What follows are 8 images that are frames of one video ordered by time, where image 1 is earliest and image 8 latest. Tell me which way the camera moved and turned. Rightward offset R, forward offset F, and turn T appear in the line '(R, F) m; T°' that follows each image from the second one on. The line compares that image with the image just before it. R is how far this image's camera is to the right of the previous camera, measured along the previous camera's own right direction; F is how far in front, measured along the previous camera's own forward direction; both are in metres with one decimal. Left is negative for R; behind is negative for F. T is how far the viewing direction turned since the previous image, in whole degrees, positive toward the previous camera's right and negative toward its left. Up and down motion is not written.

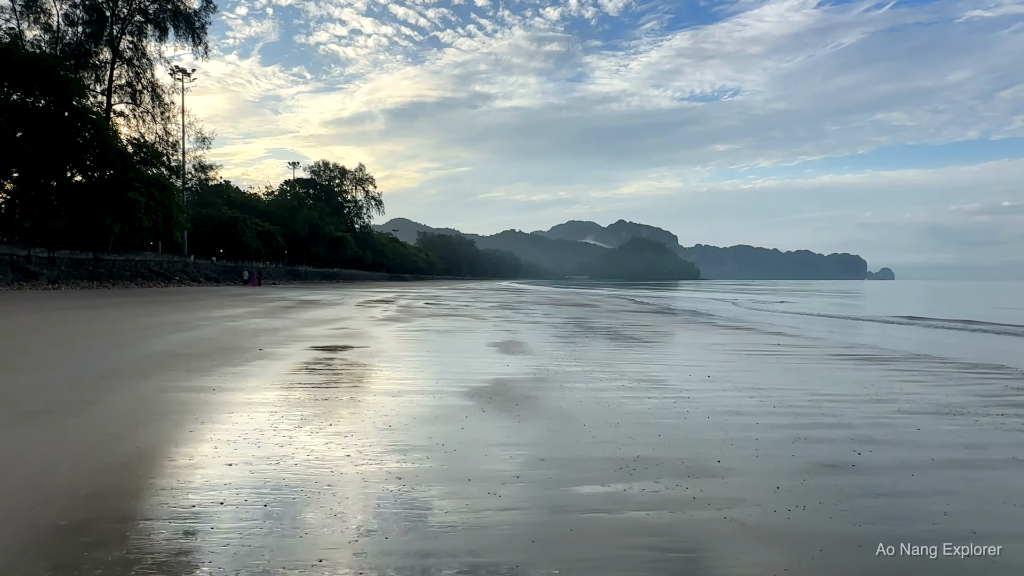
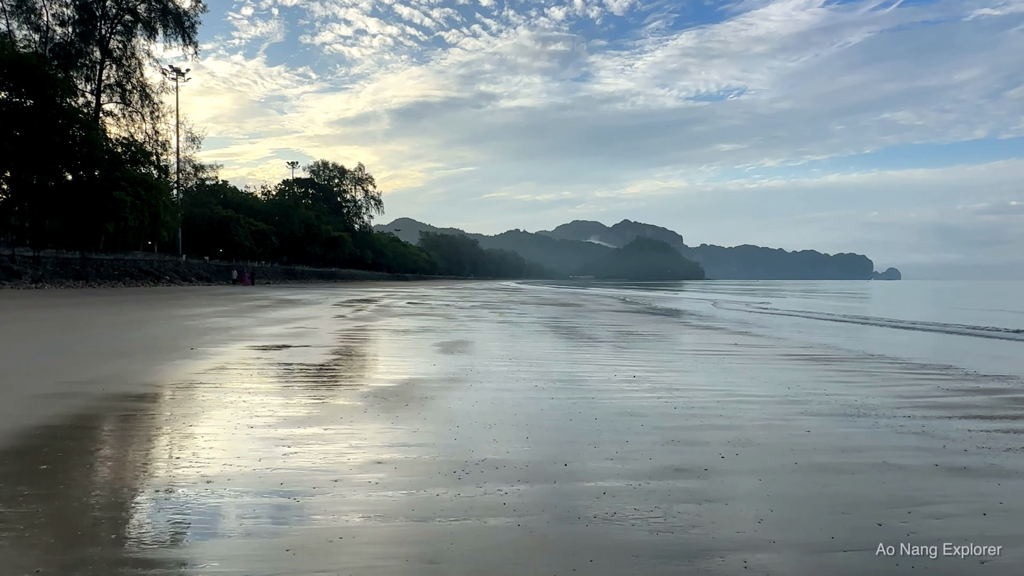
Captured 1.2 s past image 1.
(+1.3, +0.2) m; 0°
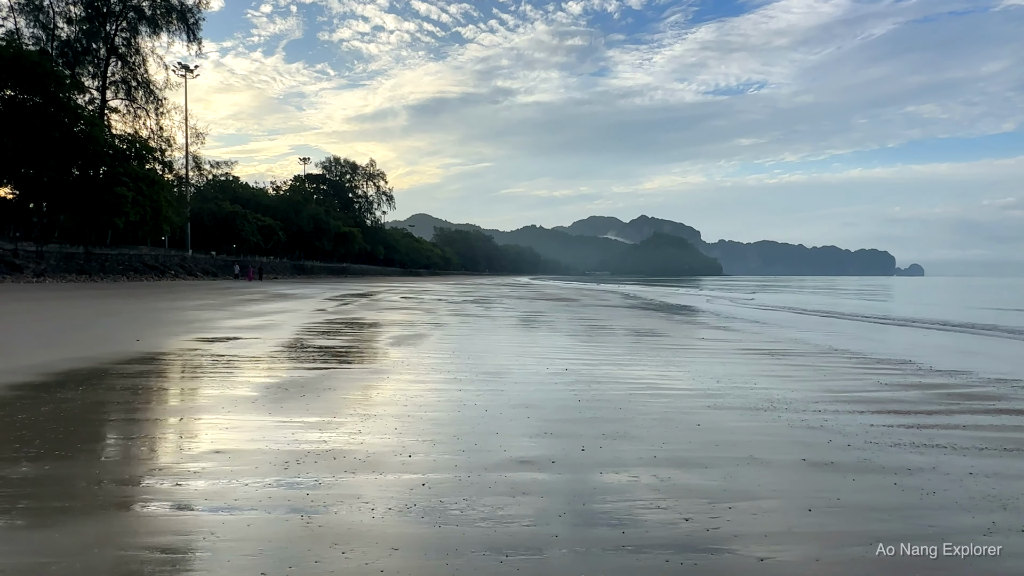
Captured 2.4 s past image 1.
(+1.3, +0.2) m; -1°
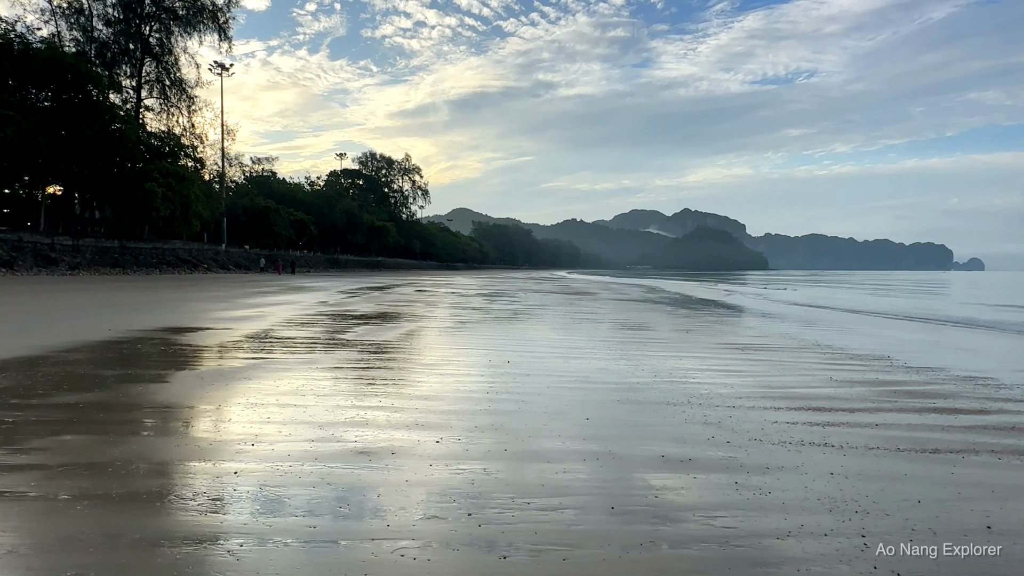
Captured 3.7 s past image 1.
(+1.4, +0.2) m; -3°
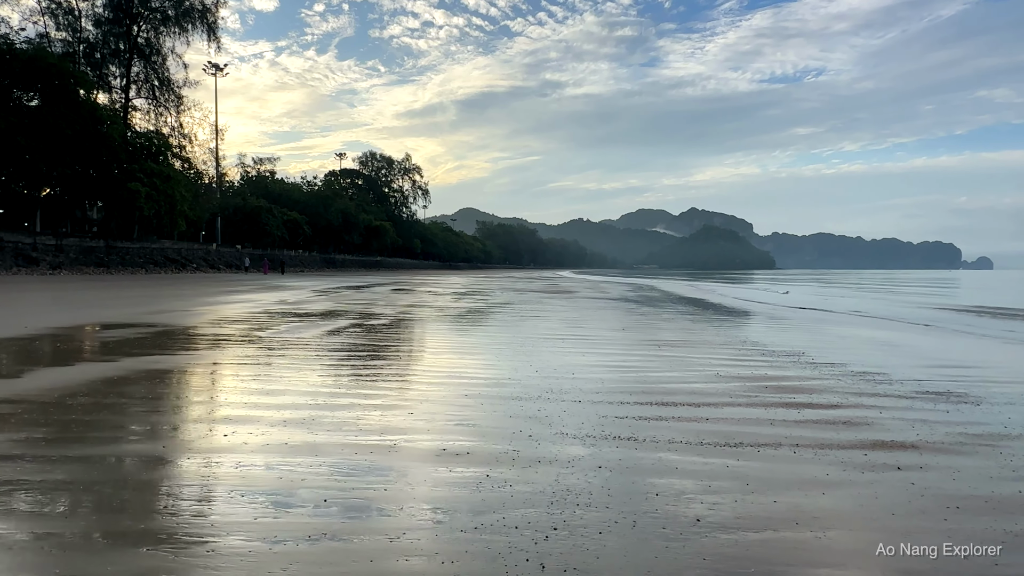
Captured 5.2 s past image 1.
(+1.7, +0.1) m; 0°
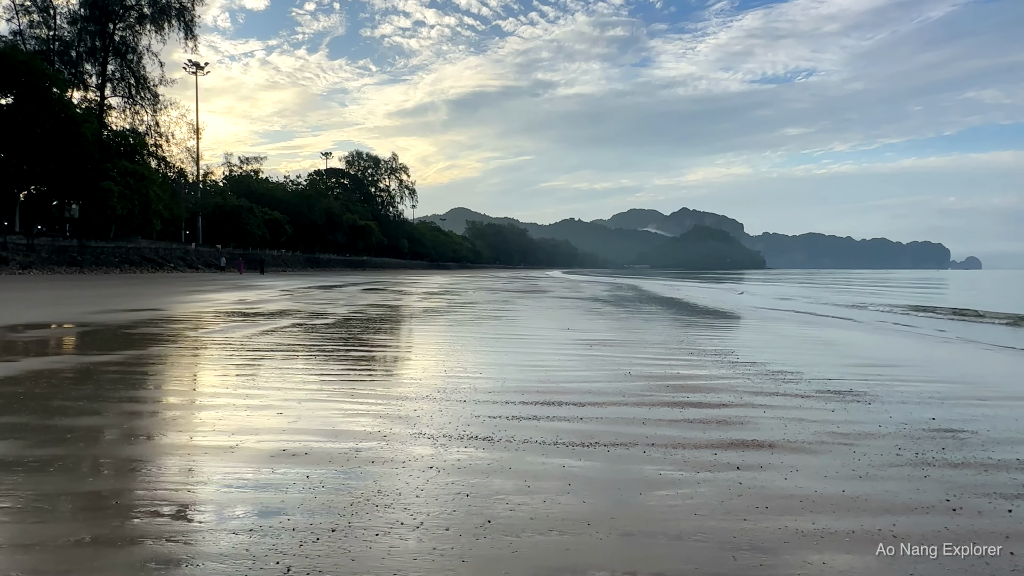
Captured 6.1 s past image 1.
(+1.1, +0.1) m; +1°
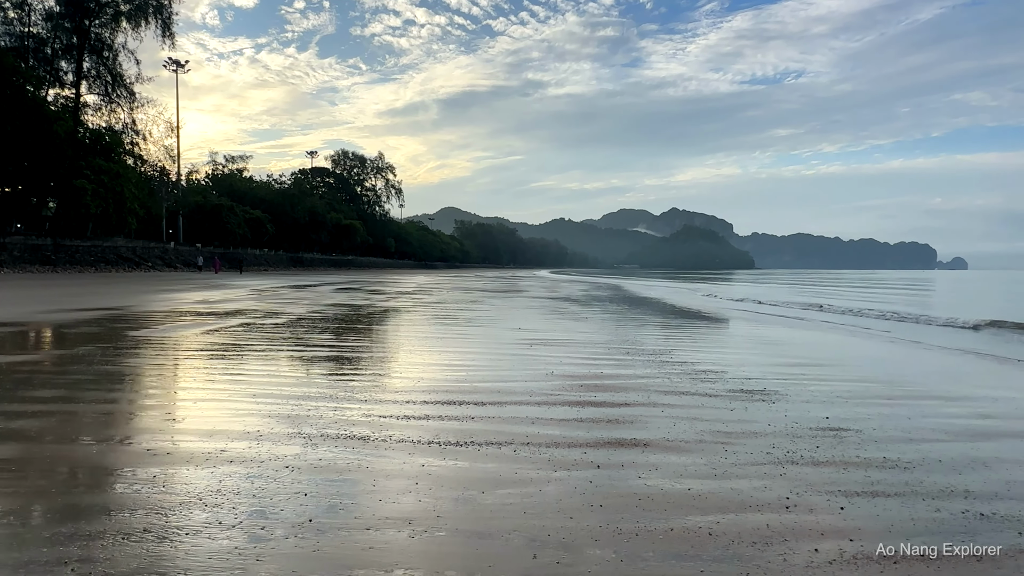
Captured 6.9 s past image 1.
(+0.9, 0.0) m; +1°
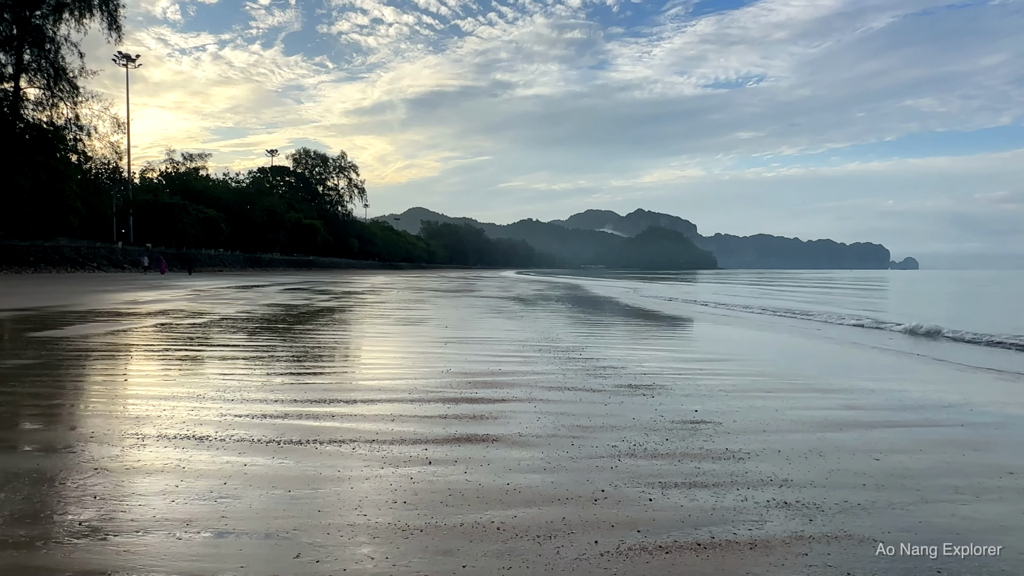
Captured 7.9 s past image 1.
(+1.0, +0.1) m; +3°
